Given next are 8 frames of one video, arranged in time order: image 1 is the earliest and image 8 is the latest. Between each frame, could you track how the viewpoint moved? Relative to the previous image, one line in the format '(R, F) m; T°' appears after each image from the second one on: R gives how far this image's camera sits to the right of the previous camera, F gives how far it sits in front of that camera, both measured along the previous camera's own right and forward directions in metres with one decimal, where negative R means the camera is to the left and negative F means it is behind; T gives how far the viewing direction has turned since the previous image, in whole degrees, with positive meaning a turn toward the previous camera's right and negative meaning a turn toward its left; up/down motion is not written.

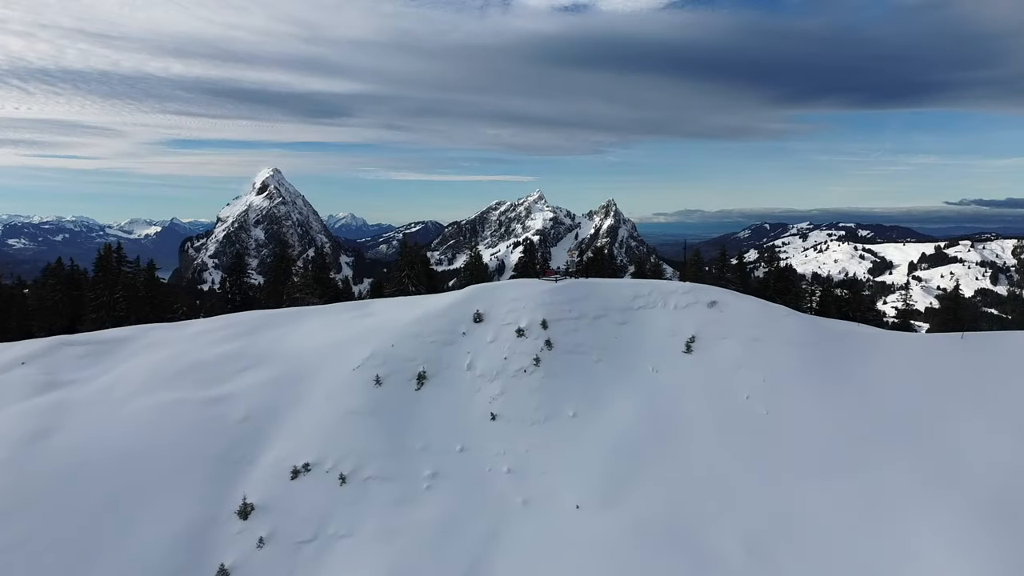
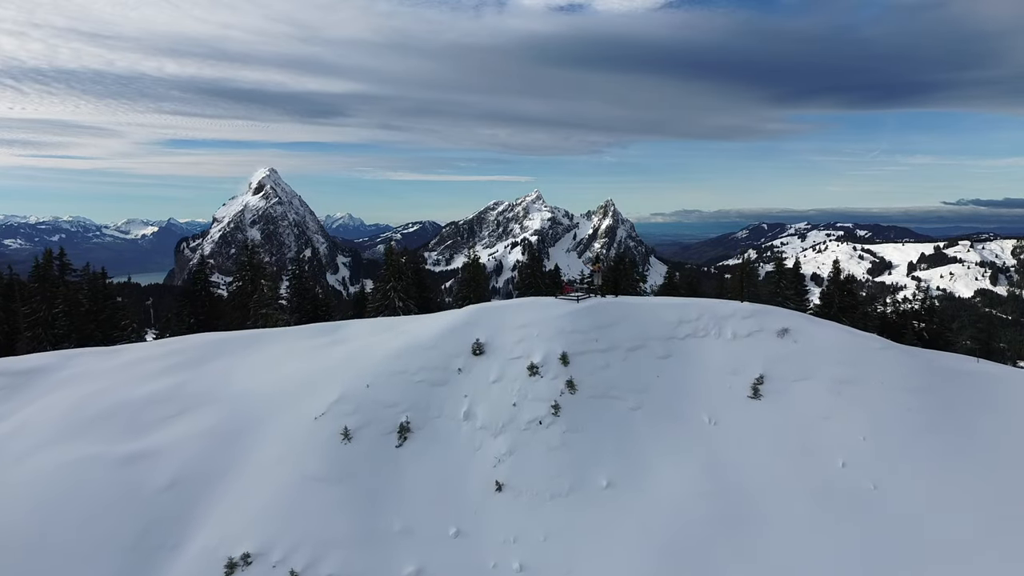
(-0.5, +6.6) m; 0°
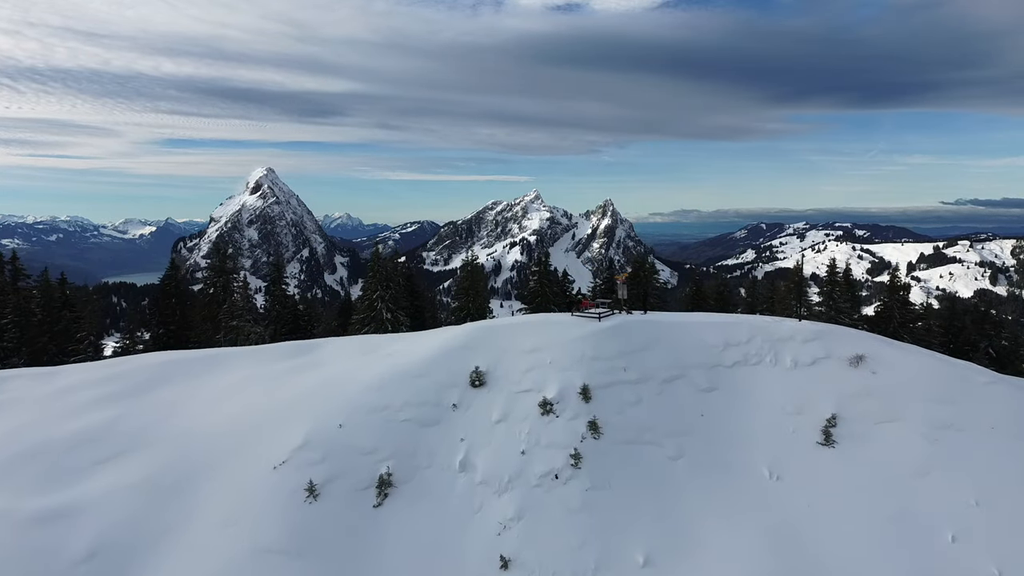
(-0.3, +4.3) m; 0°
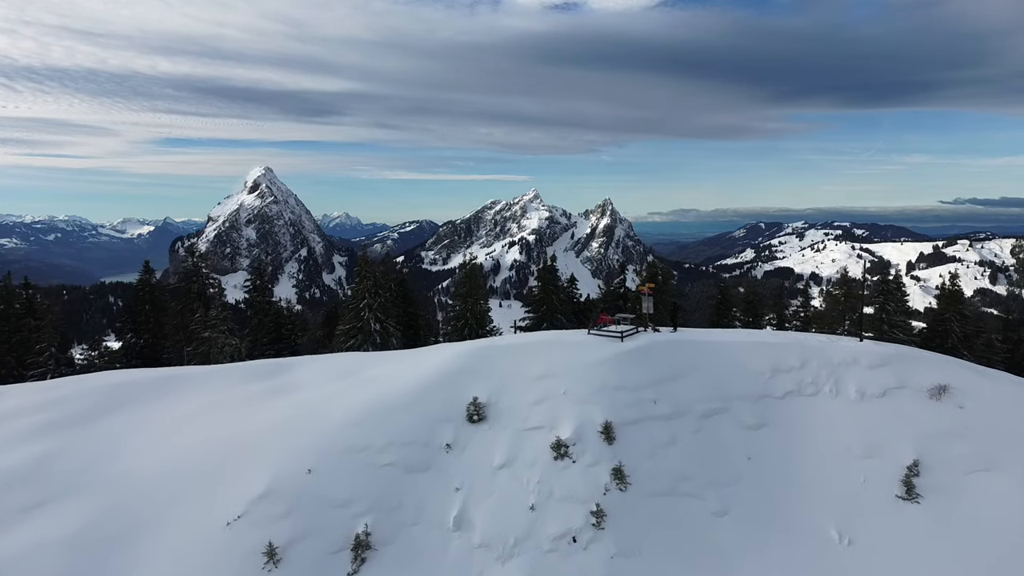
(-0.2, +3.2) m; 0°
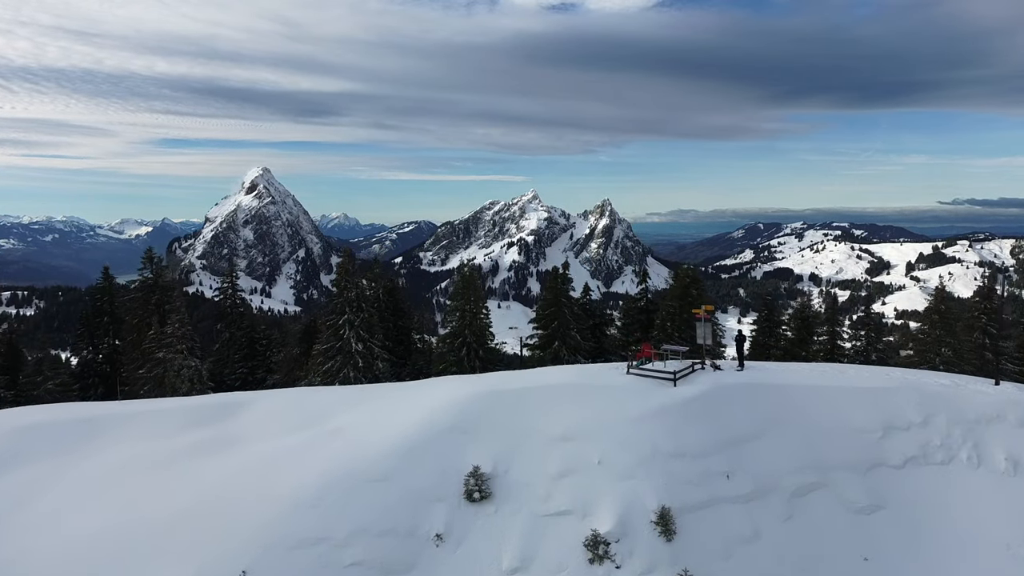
(-0.3, +4.2) m; 0°
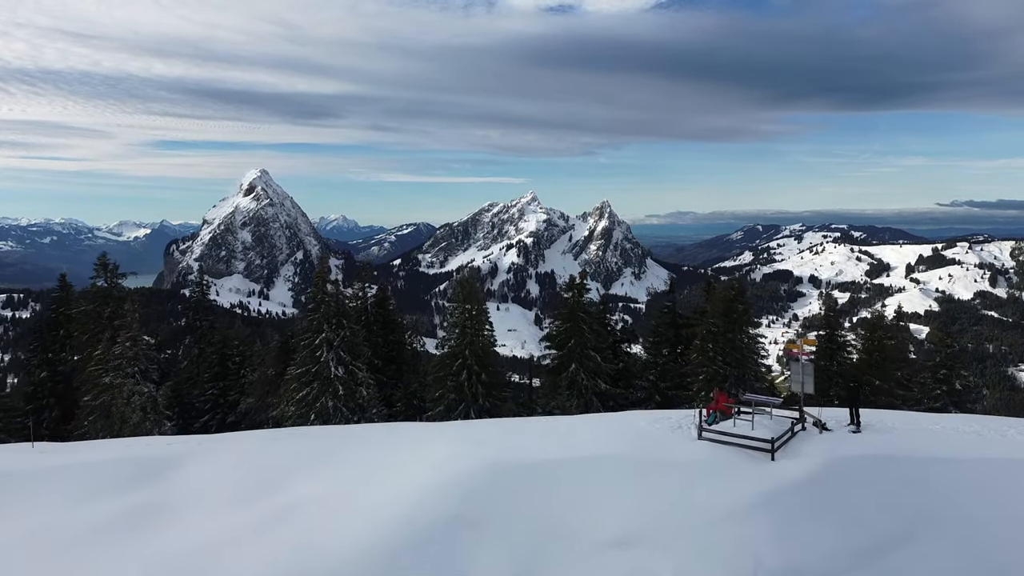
(-0.3, +3.7) m; 0°
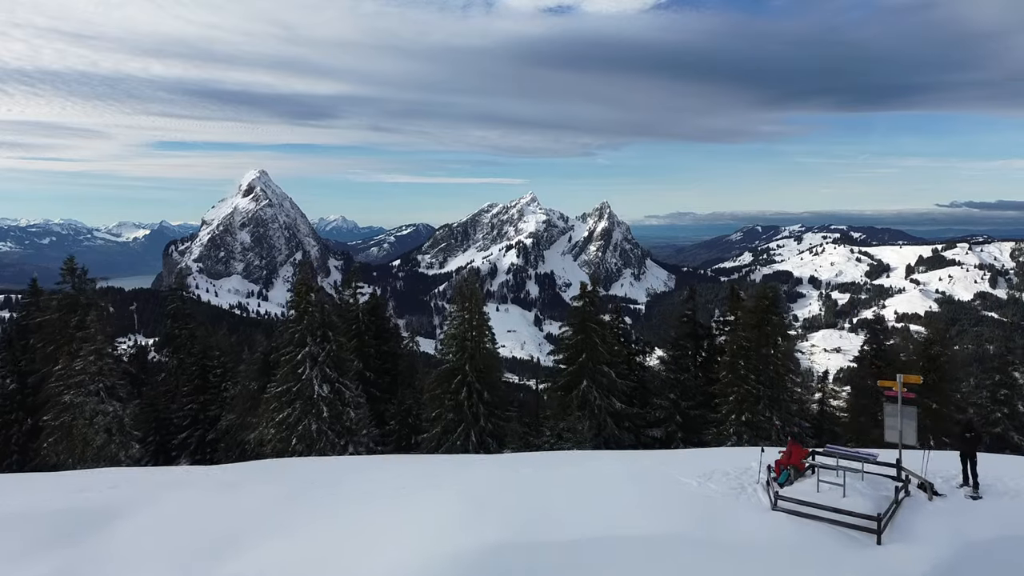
(-0.2, +2.1) m; 0°
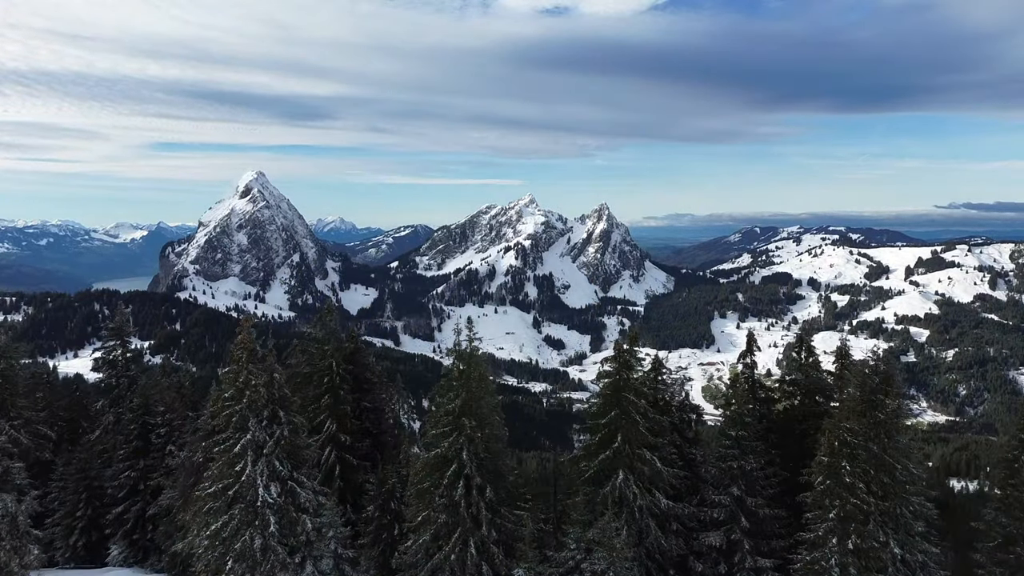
(-0.3, +4.6) m; 0°
